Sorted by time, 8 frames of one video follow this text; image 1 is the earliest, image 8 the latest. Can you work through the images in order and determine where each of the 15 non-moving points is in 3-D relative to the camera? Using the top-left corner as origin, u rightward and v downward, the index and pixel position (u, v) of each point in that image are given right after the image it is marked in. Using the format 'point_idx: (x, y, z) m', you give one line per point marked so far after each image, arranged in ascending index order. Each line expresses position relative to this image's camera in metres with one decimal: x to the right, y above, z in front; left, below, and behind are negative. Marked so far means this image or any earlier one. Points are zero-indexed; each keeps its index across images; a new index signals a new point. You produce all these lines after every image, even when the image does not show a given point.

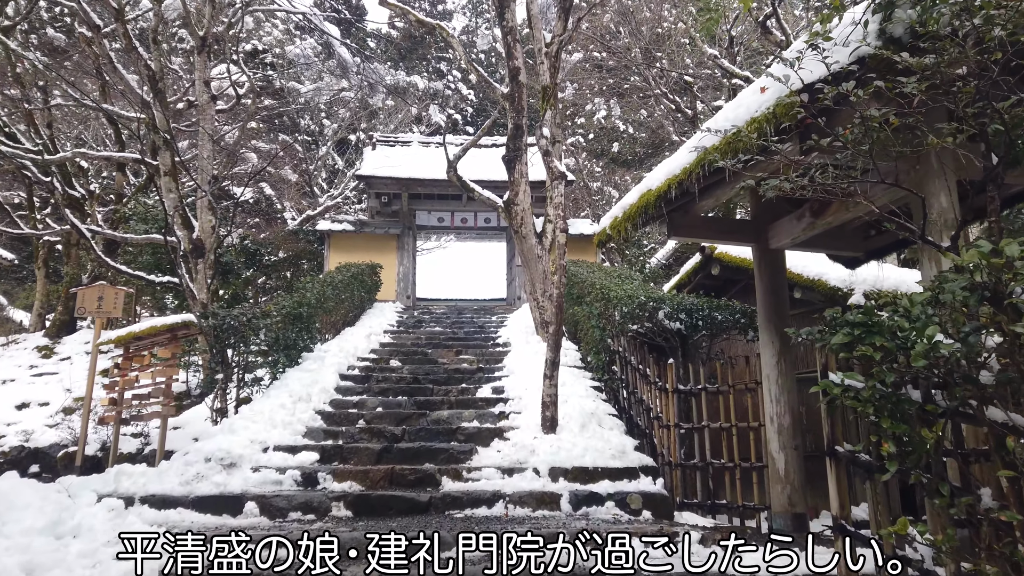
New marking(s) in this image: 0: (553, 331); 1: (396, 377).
0: (+0.3, -0.3, +4.7) m
1: (-1.0, -0.8, +6.5) m
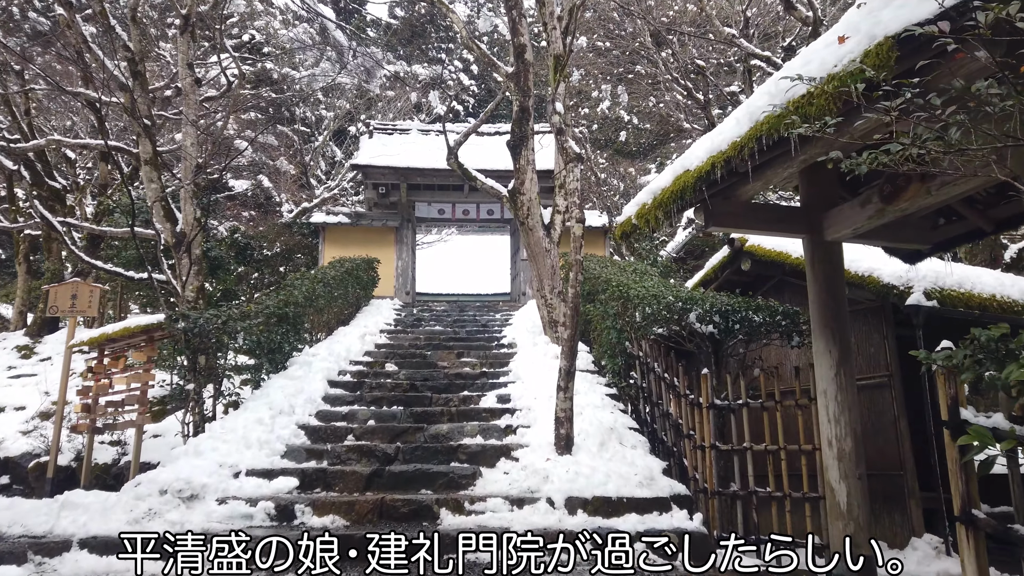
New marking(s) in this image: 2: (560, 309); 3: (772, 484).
0: (+0.3, -0.3, +4.1) m
1: (-1.0, -0.8, +5.9) m
2: (+0.5, -0.2, +7.3) m
3: (+1.2, -0.9, +3.5) m
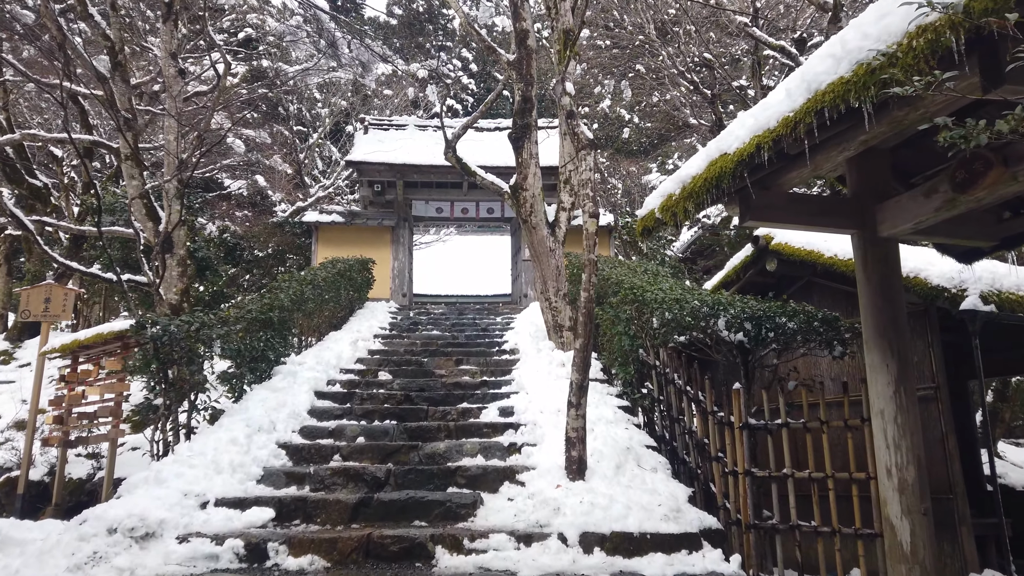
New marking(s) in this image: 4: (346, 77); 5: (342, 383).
0: (+0.3, -0.3, +3.6) m
1: (-1.0, -0.8, +5.5) m
2: (+0.5, -0.2, +6.8) m
3: (+1.3, -1.0, +3.0) m
4: (-3.1, +3.8, +13.4) m
5: (-1.4, -0.8, +5.8) m
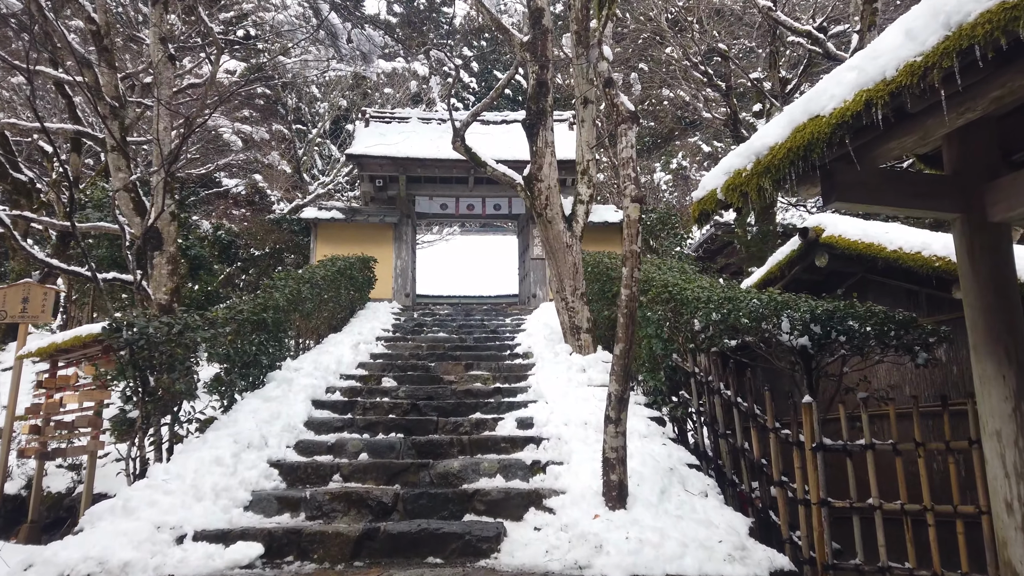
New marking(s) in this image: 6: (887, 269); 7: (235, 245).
0: (+0.5, -0.3, +3.1) m
1: (-0.8, -0.8, +5.0) m
2: (+0.6, -0.2, +6.3) m
3: (+1.4, -0.9, +2.5) m
4: (-2.9, +3.8, +12.9) m
5: (-1.2, -0.7, +5.3) m
6: (+2.1, +0.1, +4.1) m
7: (-4.1, +0.6, +11.0) m
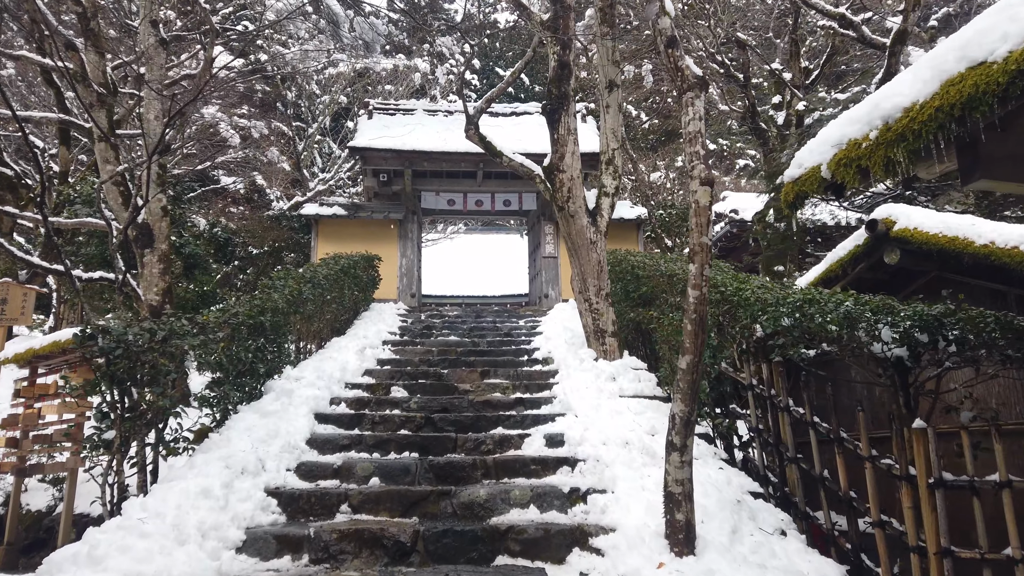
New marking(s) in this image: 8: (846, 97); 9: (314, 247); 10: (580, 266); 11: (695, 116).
0: (+0.6, -0.3, +2.6) m
1: (-0.7, -0.8, +4.4) m
2: (+0.8, -0.2, +5.8) m
3: (+1.5, -0.9, +2.0) m
4: (-2.8, +3.8, +12.3) m
5: (-1.1, -0.7, +4.8) m
6: (+2.3, +0.1, +3.6) m
7: (-4.0, +0.6, +10.5) m
8: (+3.4, +1.9, +7.4) m
9: (-2.8, +0.6, +10.4) m
10: (+0.5, +0.2, +5.9) m
11: (+0.7, +0.7, +2.8) m
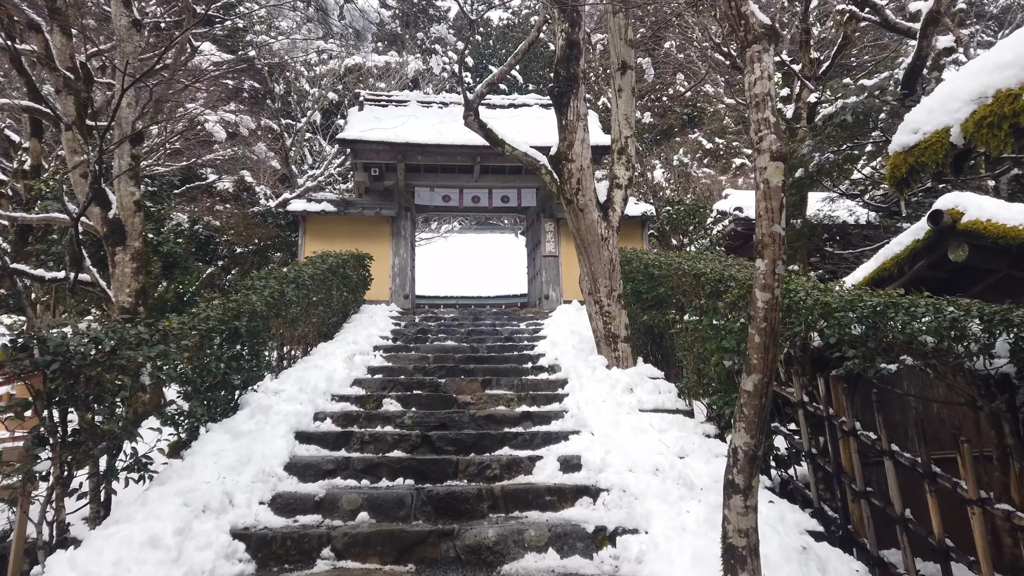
0: (+0.7, -0.3, +2.1) m
1: (-0.6, -0.8, +3.9) m
2: (+0.8, -0.2, +5.3) m
3: (+1.6, -0.9, +1.5) m
4: (-2.8, +3.8, +11.8) m
5: (-1.0, -0.8, +4.2) m
6: (+2.3, +0.1, +3.1) m
7: (-4.0, +0.6, +9.9) m
8: (+3.4, +1.9, +6.9) m
9: (-2.8, +0.6, +9.9) m
10: (+0.6, +0.2, +5.4) m
11: (+0.8, +0.7, +2.3) m
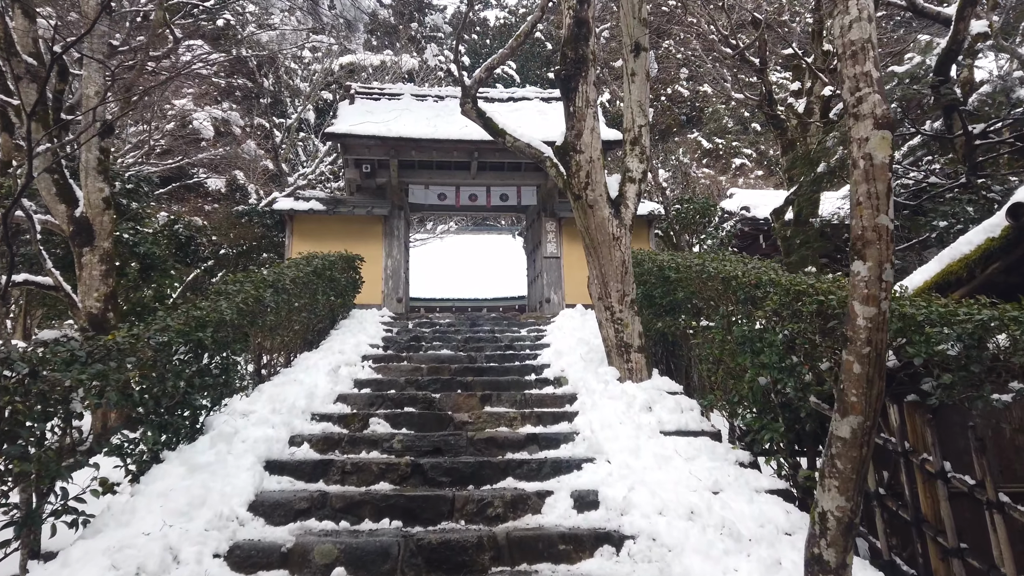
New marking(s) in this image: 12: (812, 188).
0: (+0.7, -0.3, +1.6) m
1: (-0.6, -0.8, +3.4) m
2: (+0.8, -0.3, +4.8) m
3: (+1.6, -1.0, +1.0) m
4: (-2.8, +3.8, +11.3) m
5: (-1.0, -0.8, +3.7) m
6: (+2.3, +0.1, +2.6) m
7: (-4.0, +0.6, +9.4) m
8: (+3.4, +1.9, +6.4) m
9: (-2.9, +0.5, +9.4) m
10: (+0.6, +0.1, +4.8) m
11: (+0.8, +0.6, +1.8) m
12: (+2.7, +0.9, +6.7) m
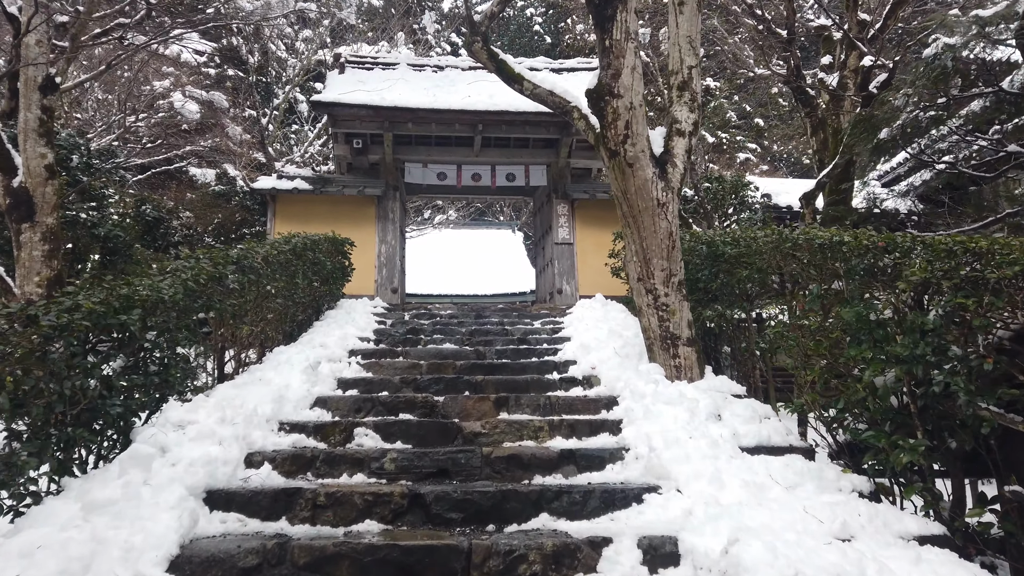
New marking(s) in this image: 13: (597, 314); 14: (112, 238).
0: (+0.8, -0.2, +0.7) m
1: (-0.5, -0.7, +2.5) m
2: (+0.9, -0.1, +3.8) m
3: (+1.8, -0.8, +0.1) m
4: (-2.8, +3.9, +10.3) m
5: (-0.9, -0.7, +2.8) m
6: (+2.5, +0.2, +1.7) m
7: (-3.9, +0.7, +8.4) m
8: (+3.5, +2.0, +5.5) m
9: (-2.8, +0.7, +8.4) m
10: (+0.7, +0.3, +3.9) m
11: (+0.9, +0.7, +0.9) m
12: (+2.8, +1.0, +5.8) m
13: (+0.7, -0.2, +5.7) m
14: (-3.8, +0.5, +6.9) m
